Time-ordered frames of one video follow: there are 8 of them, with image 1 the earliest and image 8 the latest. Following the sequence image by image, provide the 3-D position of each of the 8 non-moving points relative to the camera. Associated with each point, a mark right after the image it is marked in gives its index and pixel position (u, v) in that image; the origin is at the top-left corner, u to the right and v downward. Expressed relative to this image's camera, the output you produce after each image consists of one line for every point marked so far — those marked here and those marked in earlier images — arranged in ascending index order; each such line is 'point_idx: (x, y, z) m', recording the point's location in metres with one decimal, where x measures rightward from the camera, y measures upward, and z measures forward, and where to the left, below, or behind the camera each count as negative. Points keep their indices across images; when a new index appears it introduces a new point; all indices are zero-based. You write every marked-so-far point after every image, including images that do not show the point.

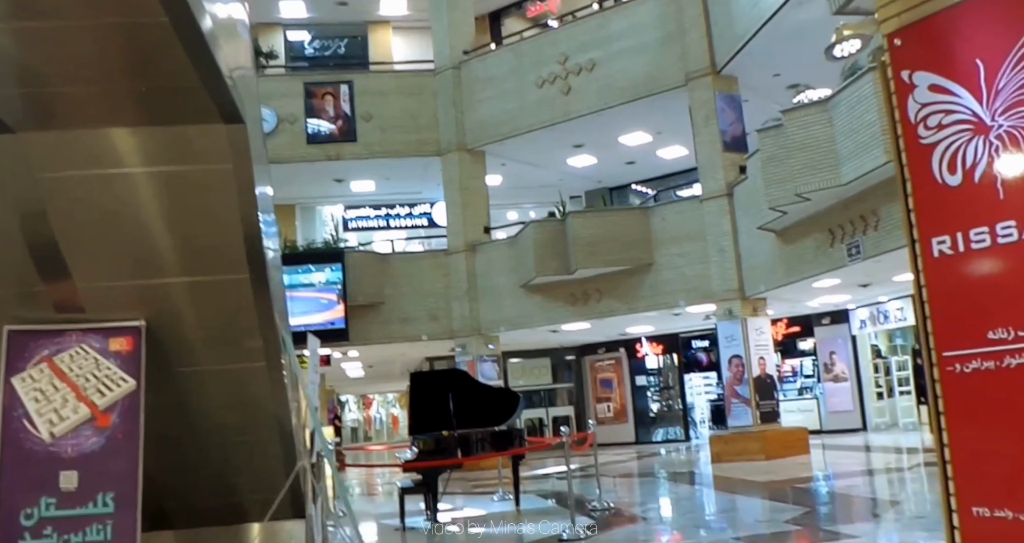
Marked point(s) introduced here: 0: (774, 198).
0: (+3.2, +0.9, +11.9) m
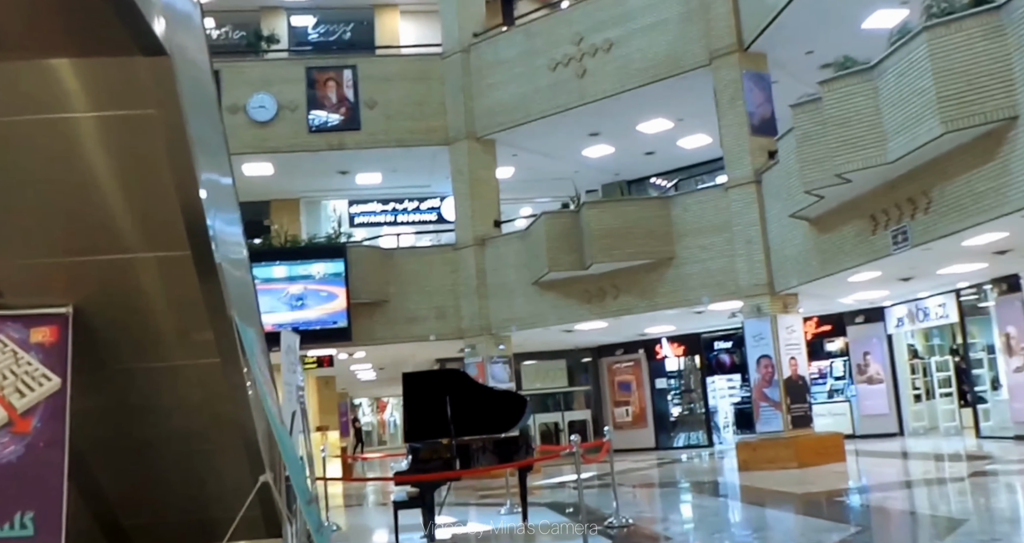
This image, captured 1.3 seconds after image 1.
0: (+3.3, +1.0, +10.8) m
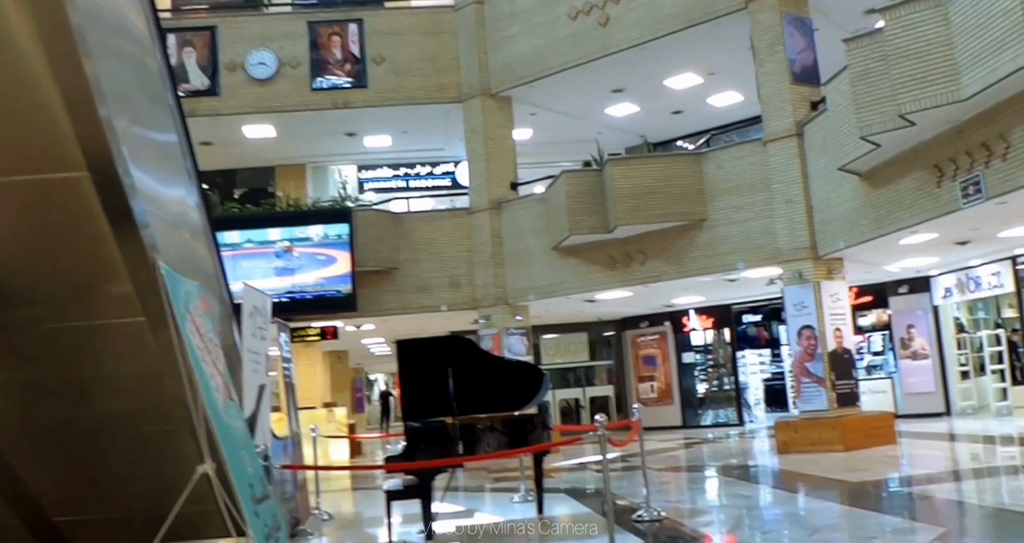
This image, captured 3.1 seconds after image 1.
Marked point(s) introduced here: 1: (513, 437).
0: (+3.4, +1.4, +9.5) m
1: (0.0, -1.3, +8.0) m
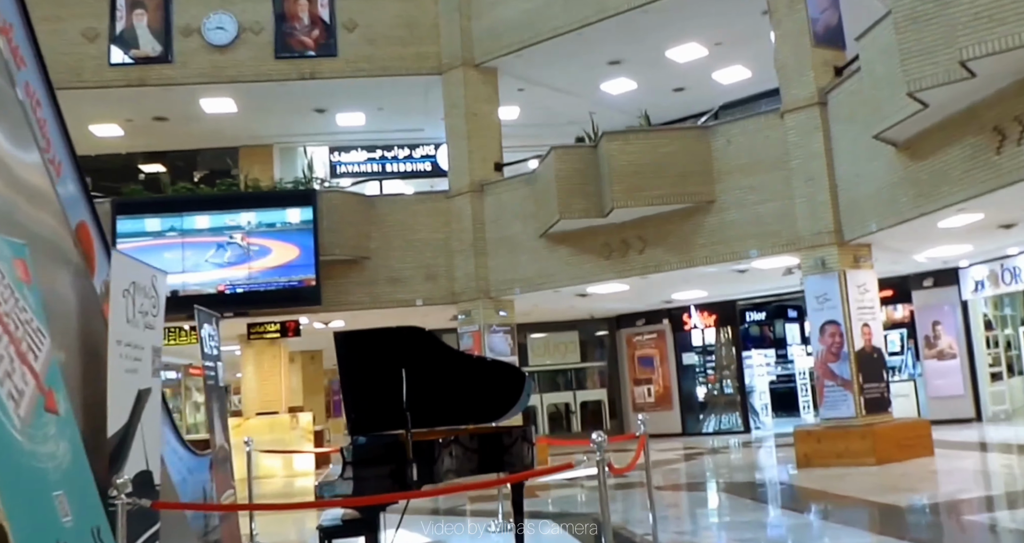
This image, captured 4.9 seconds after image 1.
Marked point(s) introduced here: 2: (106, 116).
0: (+3.2, +1.6, +7.9) m
1: (-0.2, -1.2, +6.4) m
2: (-6.7, +2.5, +16.3) m
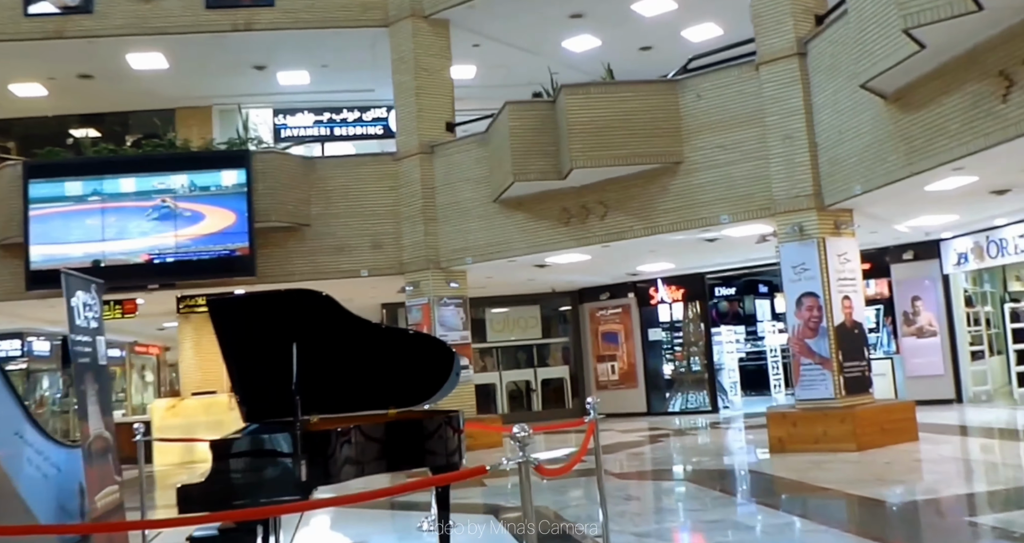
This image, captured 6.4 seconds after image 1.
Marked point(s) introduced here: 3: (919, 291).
0: (+2.8, +1.8, +6.9) m
1: (-0.6, -0.9, +5.3) m
2: (-7.4, +3.0, +15.0) m
3: (+6.1, -0.3, +14.8) m
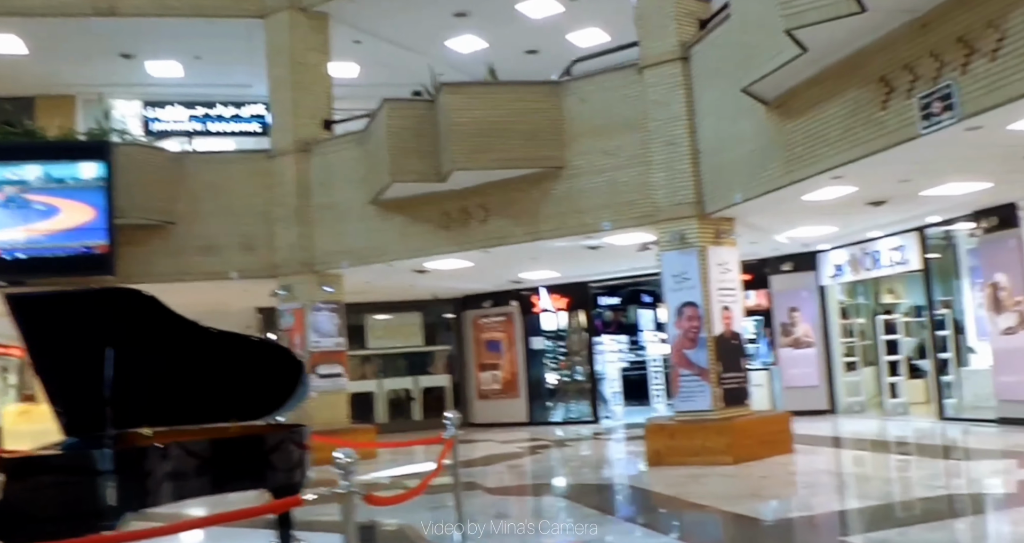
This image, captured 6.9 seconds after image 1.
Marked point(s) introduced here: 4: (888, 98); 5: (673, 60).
0: (+1.9, +1.8, +6.7) m
1: (-1.3, -0.9, +4.8) m
2: (-9.0, +3.1, +13.7) m
3: (+4.3, -0.5, +15.0) m
4: (+2.7, +1.2, +7.1) m
5: (+1.7, +2.2, +10.1) m
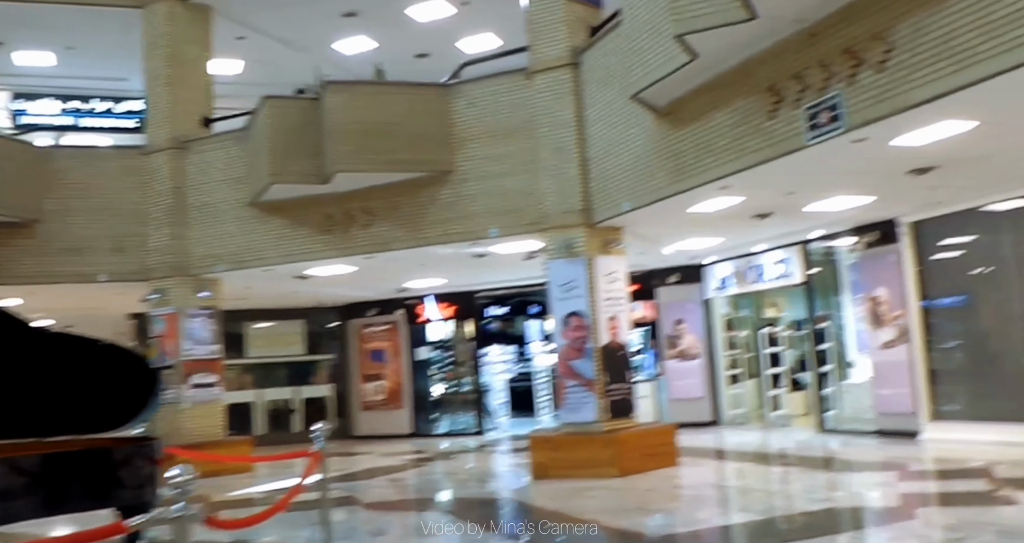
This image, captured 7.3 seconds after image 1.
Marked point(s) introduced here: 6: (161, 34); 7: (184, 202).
0: (+1.2, +1.7, +6.6) m
1: (-1.9, -0.9, +4.3) m
2: (-10.5, +3.1, +12.4) m
3: (+2.6, -0.7, +15.0) m
4: (+1.9, +1.1, +7.1) m
5: (+0.5, +2.1, +10.0) m
6: (-4.4, +3.0, +12.4) m
7: (-4.1, +0.9, +12.3) m
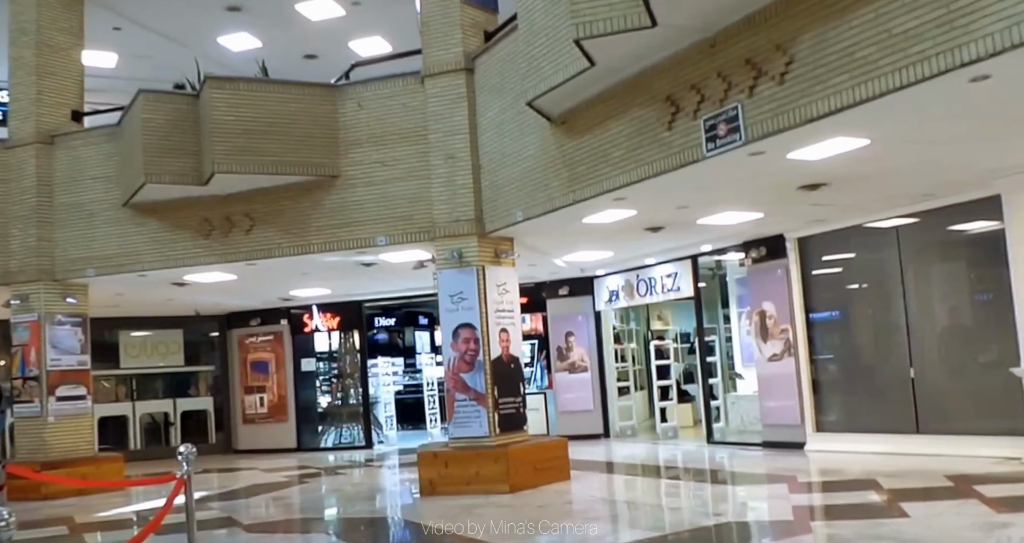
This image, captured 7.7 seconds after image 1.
0: (+0.5, +1.6, +6.5) m
1: (-2.3, -0.9, +3.8) m
2: (-11.7, +3.2, +11.0) m
3: (+0.9, -0.8, +15.0) m
4: (+1.1, +1.1, +7.0) m
5: (-0.5, +2.0, +9.8) m
6: (-5.7, +2.9, +11.7) m
7: (-5.4, +0.8, +11.5) m
